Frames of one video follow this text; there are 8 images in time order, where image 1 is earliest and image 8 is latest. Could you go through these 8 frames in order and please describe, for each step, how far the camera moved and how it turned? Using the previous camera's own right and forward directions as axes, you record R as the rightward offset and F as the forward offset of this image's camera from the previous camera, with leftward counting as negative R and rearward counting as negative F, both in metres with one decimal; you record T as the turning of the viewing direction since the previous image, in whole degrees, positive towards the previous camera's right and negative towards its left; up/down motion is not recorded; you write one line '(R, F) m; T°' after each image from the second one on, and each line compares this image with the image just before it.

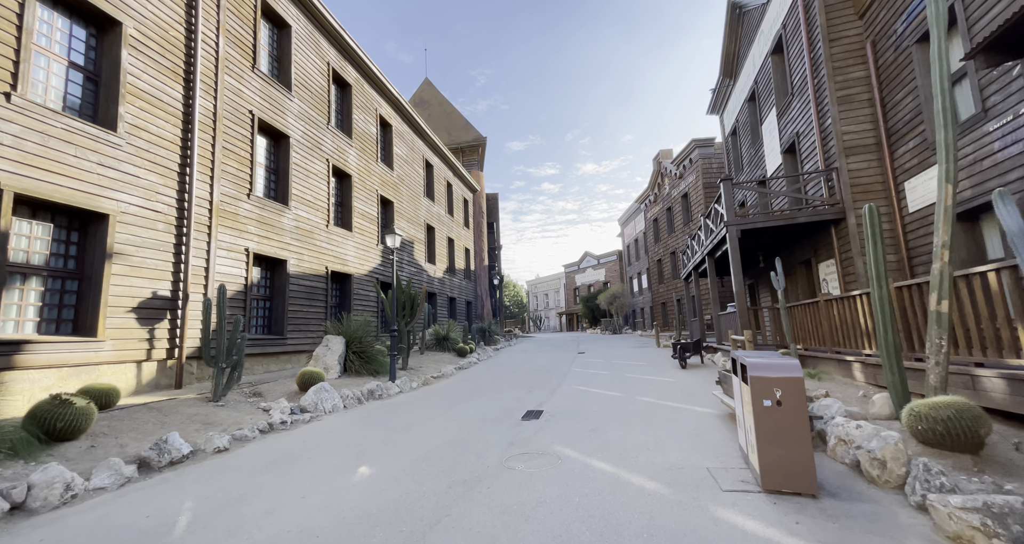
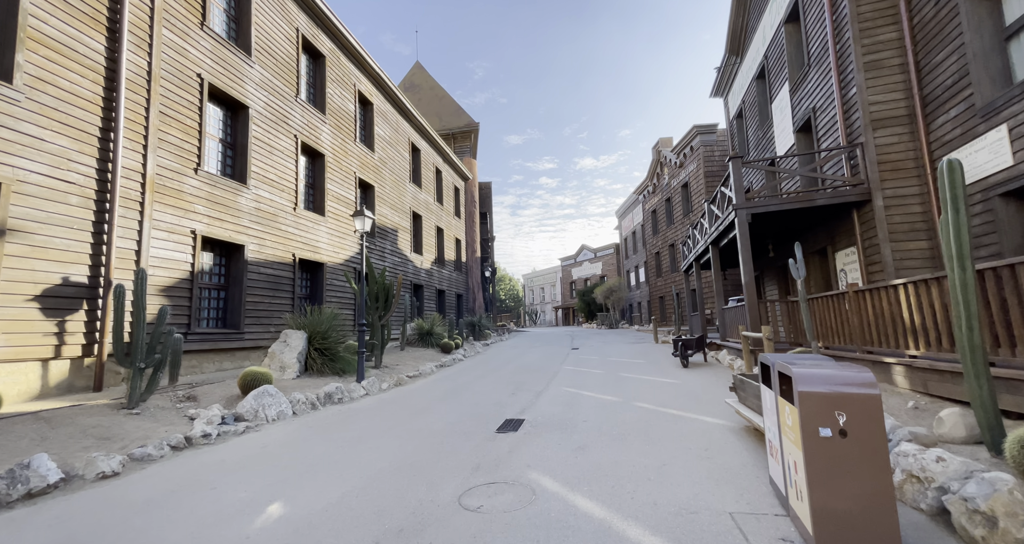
(+0.3, +0.9) m; 0°
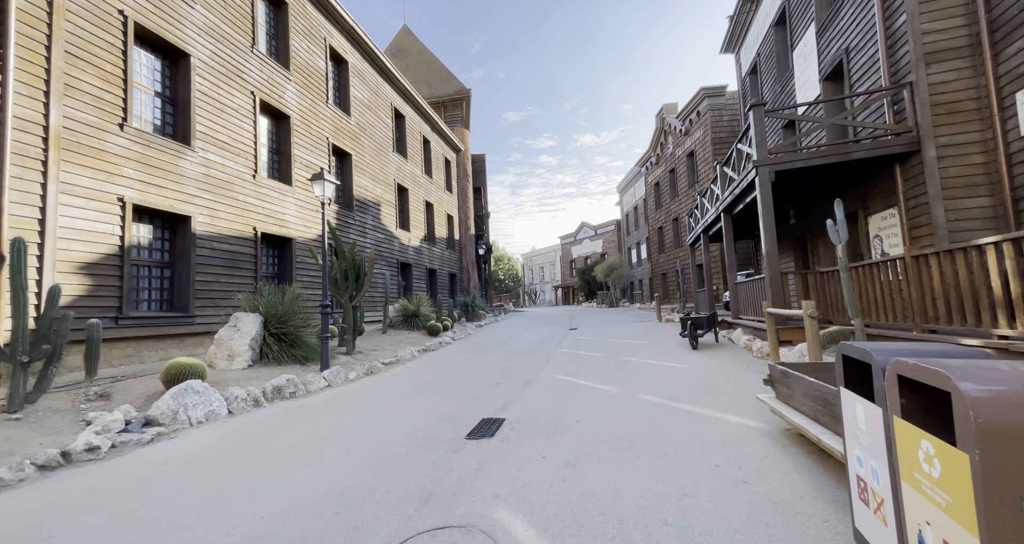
(+0.3, +1.0) m; 0°
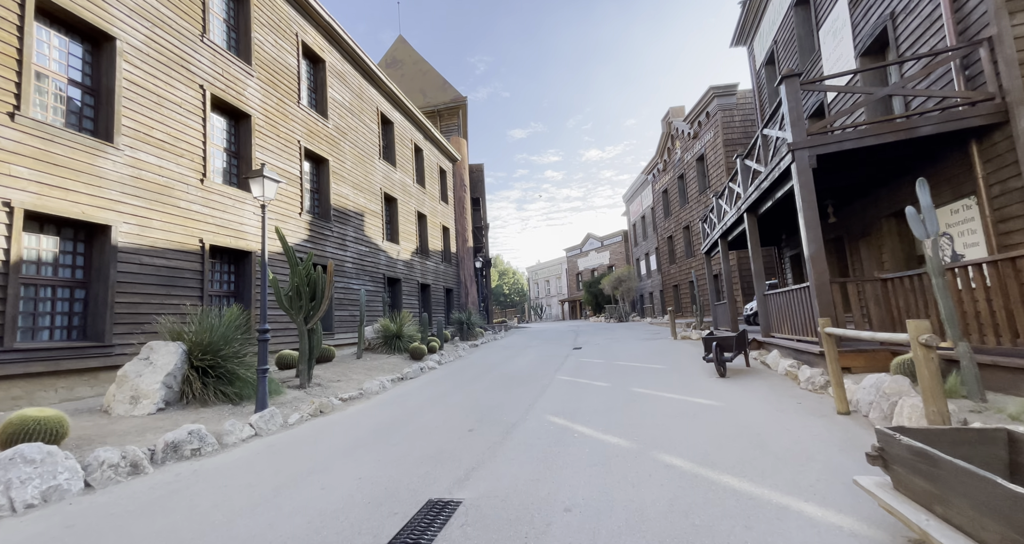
(+0.4, +1.3) m; -1°
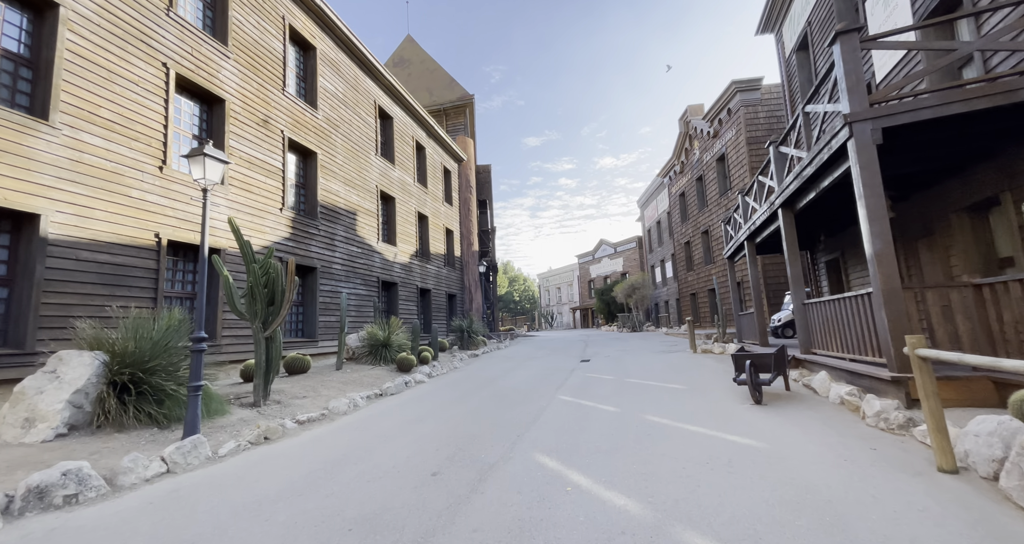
(+0.3, +1.0) m; -2°
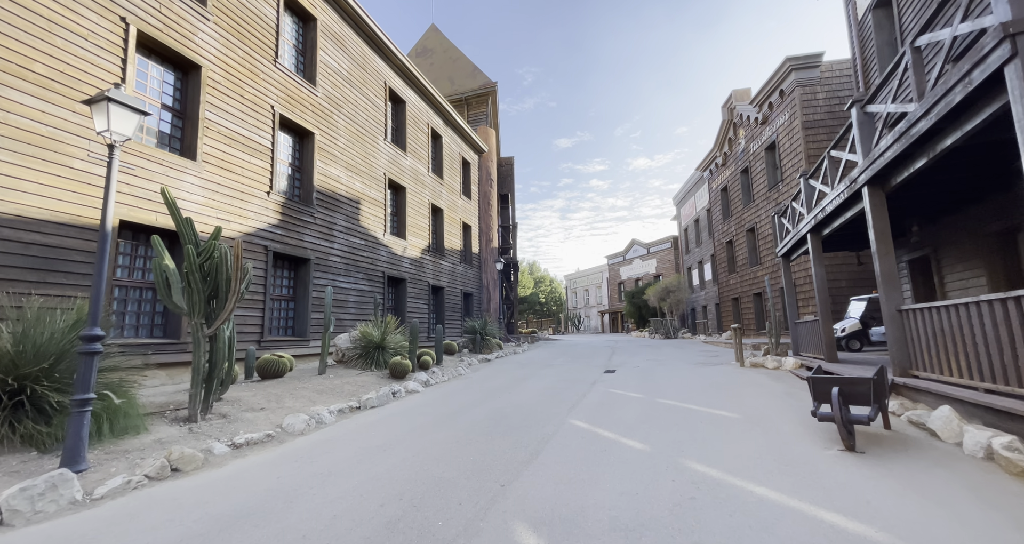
(+0.3, +1.3) m; -4°
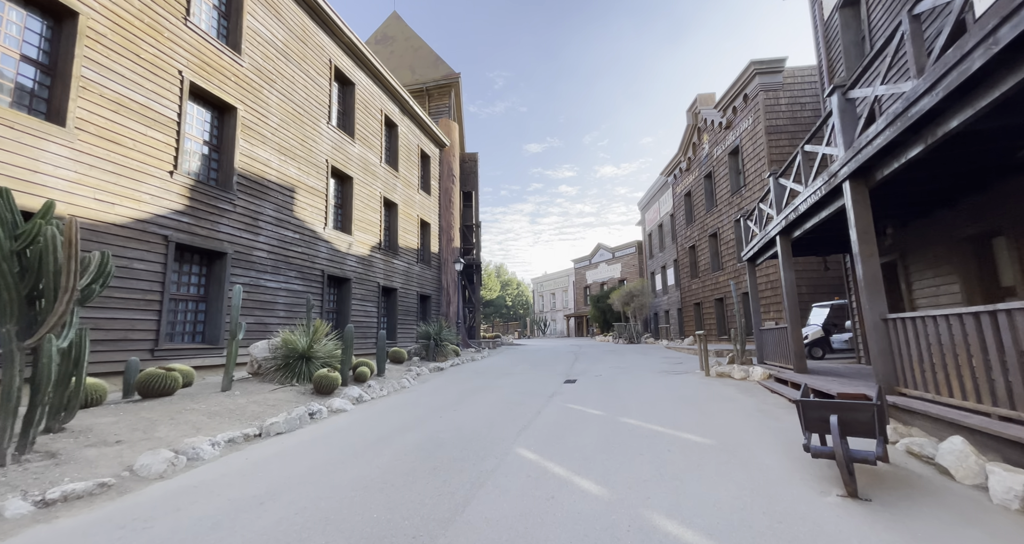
(+0.3, +0.9) m; +4°
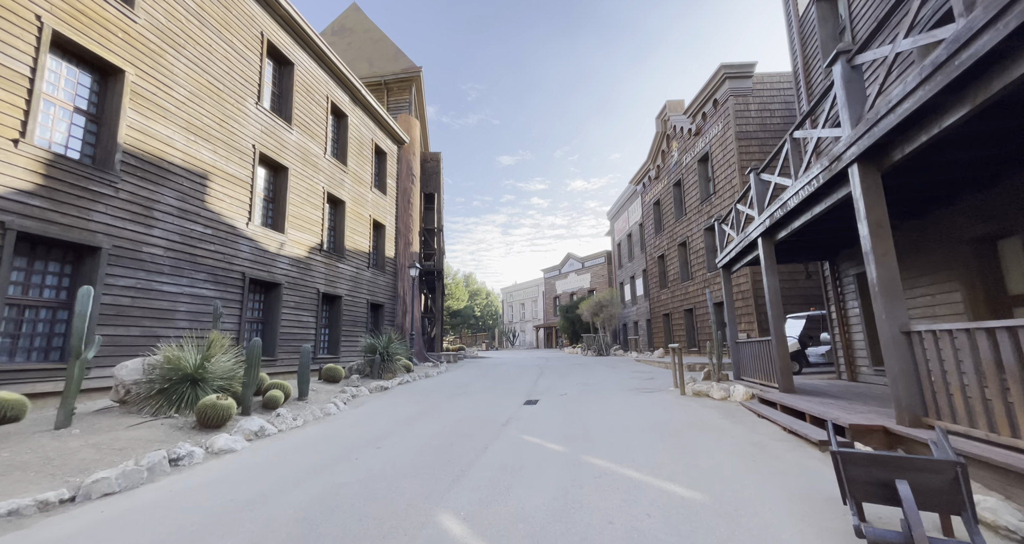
(+0.4, +1.2) m; +4°
